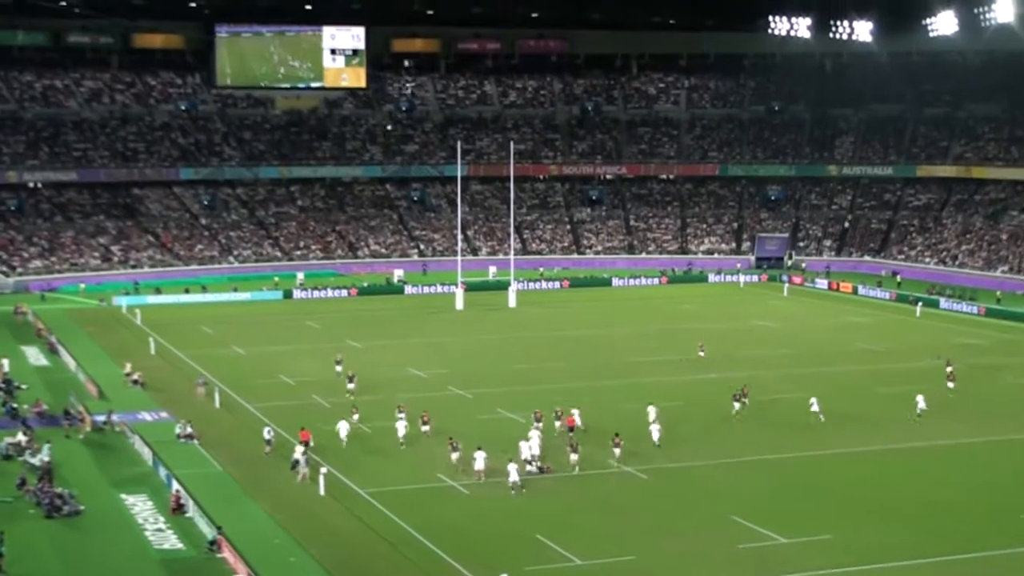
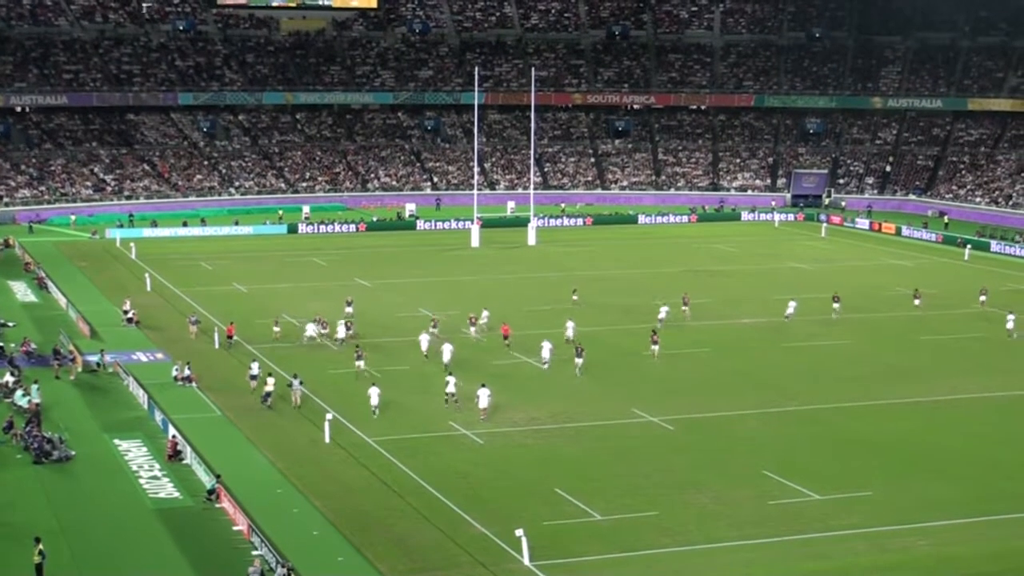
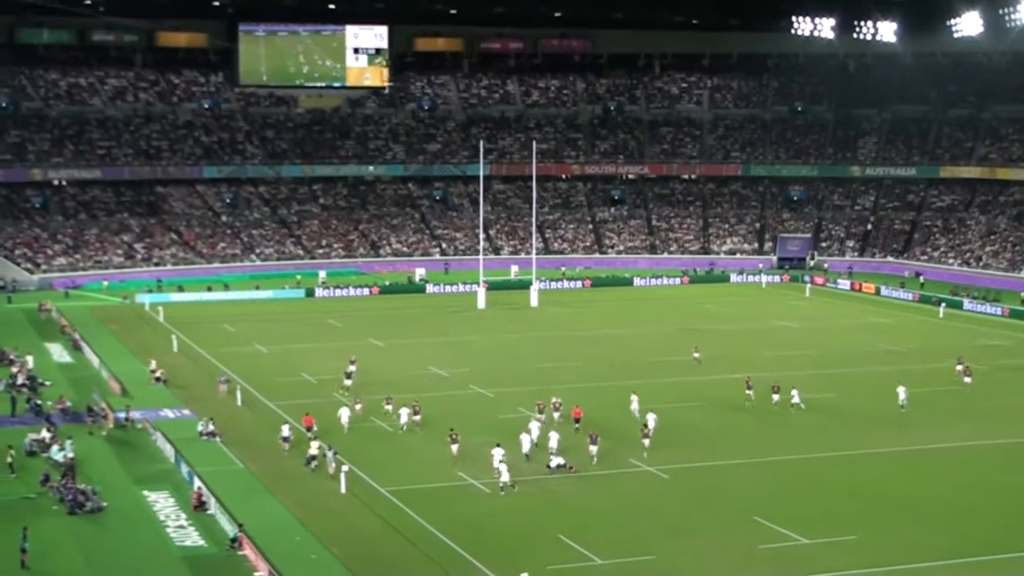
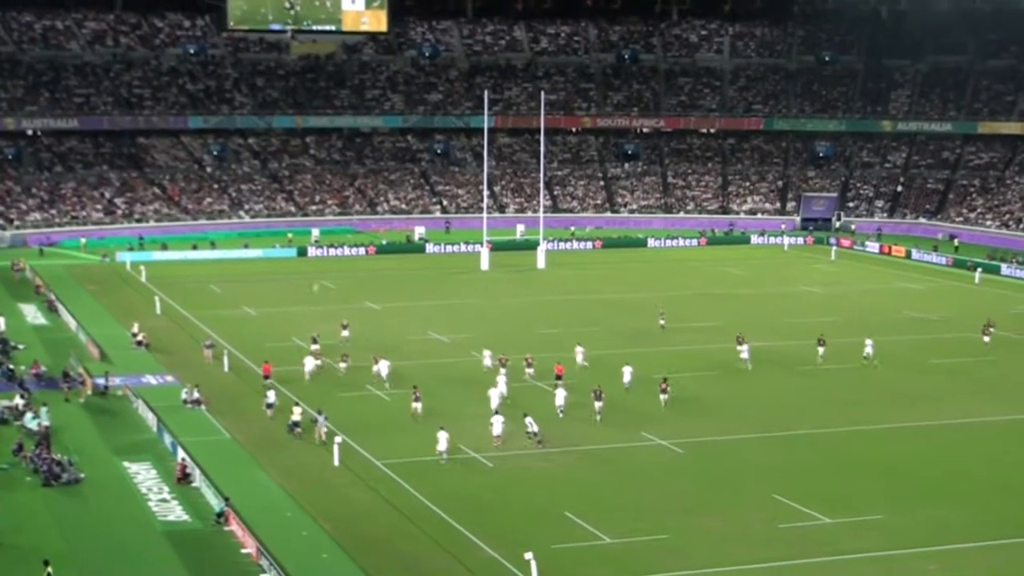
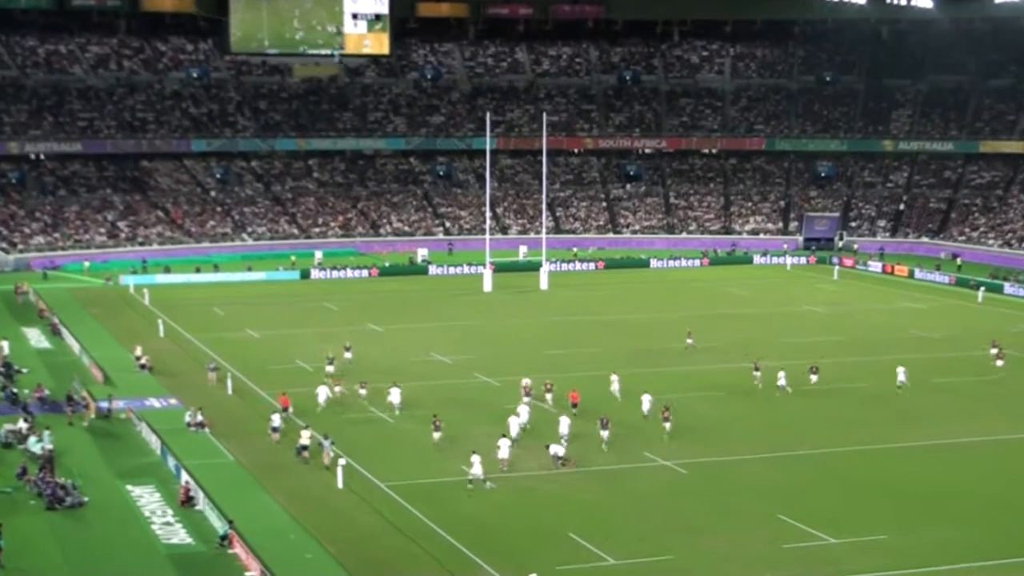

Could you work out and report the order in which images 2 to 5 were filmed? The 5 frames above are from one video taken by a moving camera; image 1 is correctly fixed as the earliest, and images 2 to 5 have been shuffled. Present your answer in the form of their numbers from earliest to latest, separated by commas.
3, 5, 4, 2
